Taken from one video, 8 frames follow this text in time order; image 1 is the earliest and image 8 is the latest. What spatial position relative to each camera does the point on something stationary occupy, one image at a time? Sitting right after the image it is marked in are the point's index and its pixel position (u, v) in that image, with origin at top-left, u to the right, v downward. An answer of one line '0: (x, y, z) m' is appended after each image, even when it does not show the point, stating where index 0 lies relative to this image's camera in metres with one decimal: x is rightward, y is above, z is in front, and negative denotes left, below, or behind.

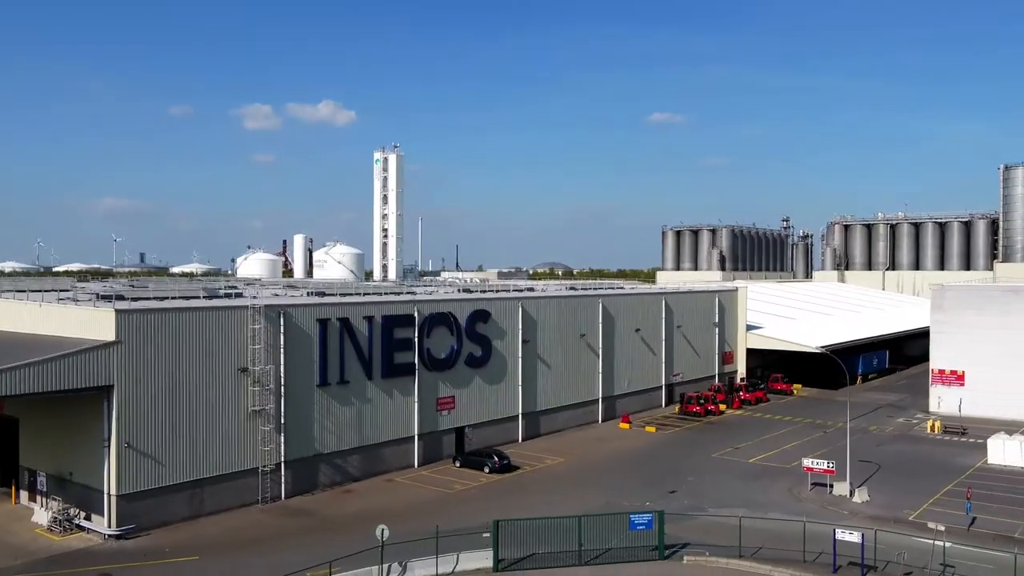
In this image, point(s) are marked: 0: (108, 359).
0: (-9.6, -1.7, +19.8) m
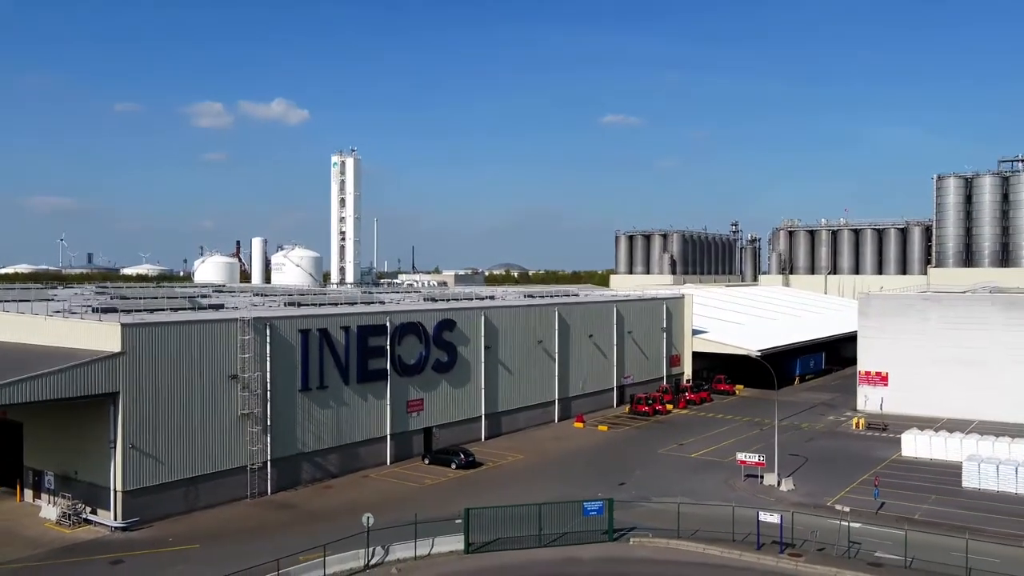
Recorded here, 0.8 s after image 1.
0: (-10.4, -2.2, +21.9) m
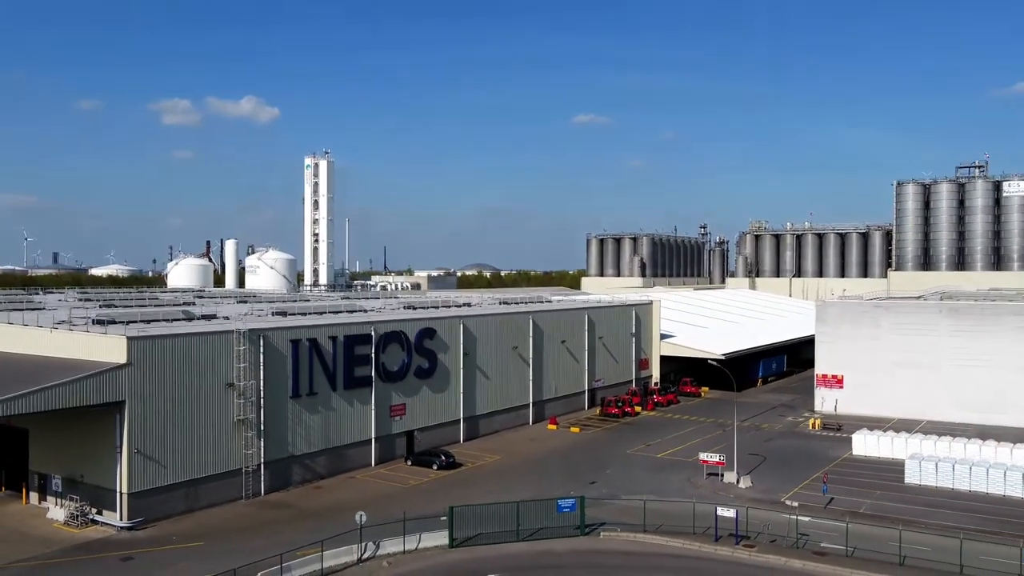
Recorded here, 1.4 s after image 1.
0: (-11.0, -2.6, +23.4) m
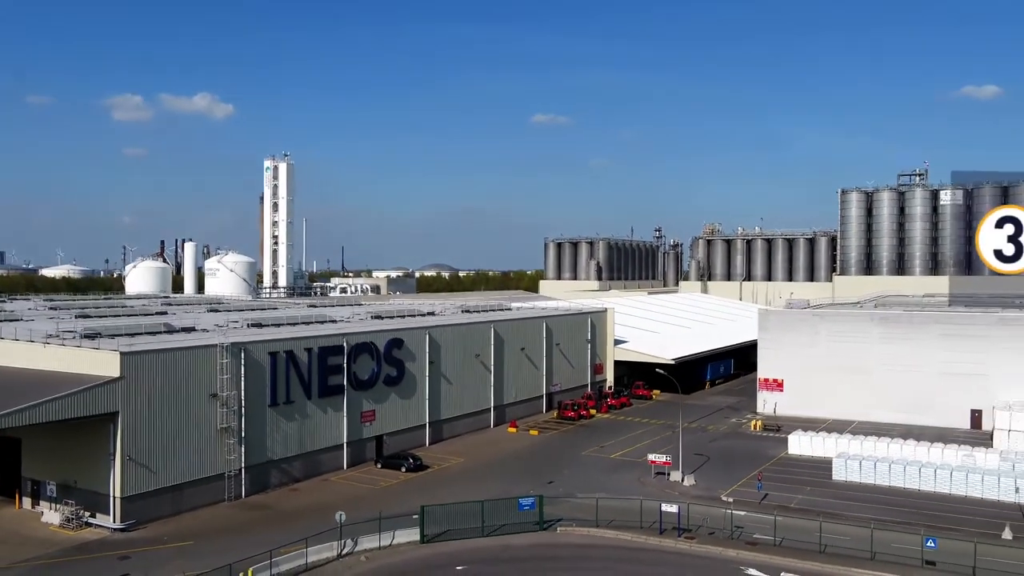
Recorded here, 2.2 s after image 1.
0: (-12.1, -3.2, +25.2) m
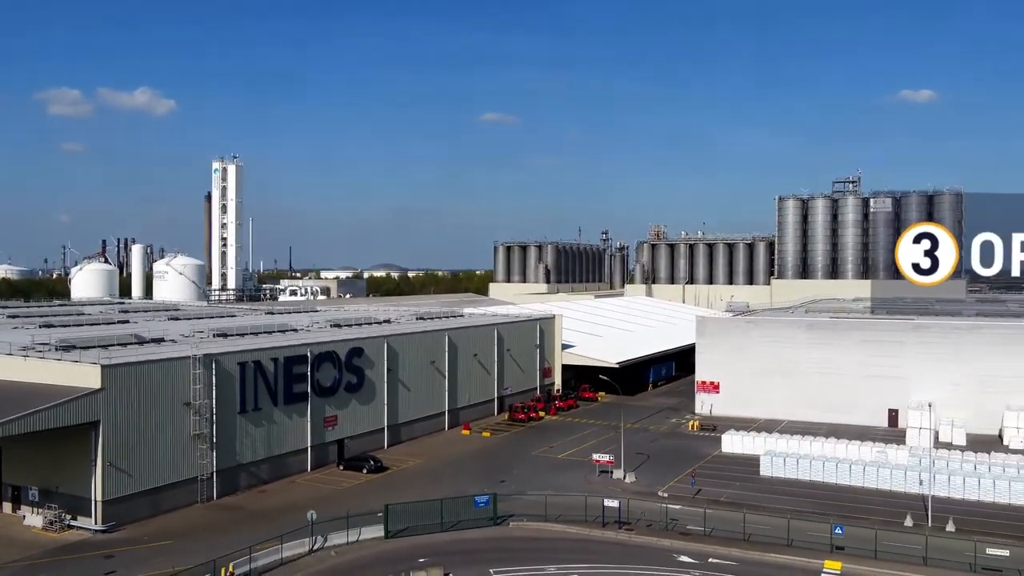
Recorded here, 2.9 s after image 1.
0: (-13.5, -3.7, +26.9) m
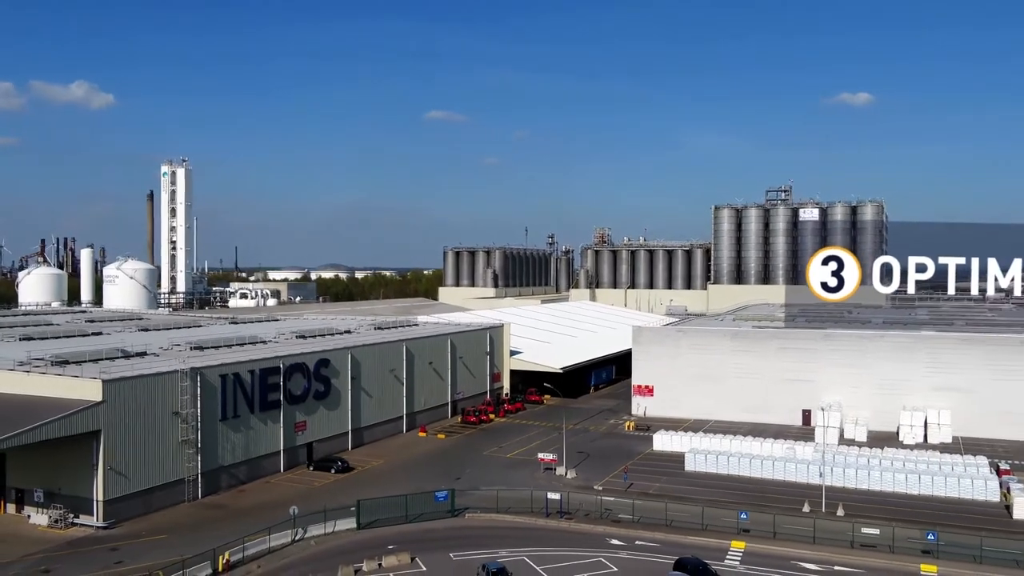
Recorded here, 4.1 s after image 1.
0: (-15.1, -4.6, +30.3) m
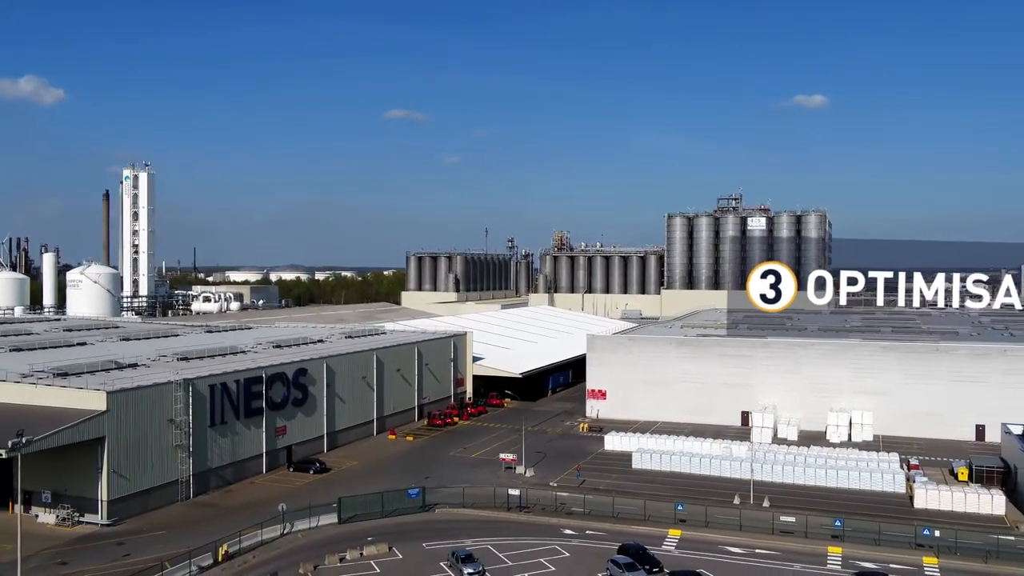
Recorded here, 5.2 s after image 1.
0: (-16.5, -5.4, +33.5) m
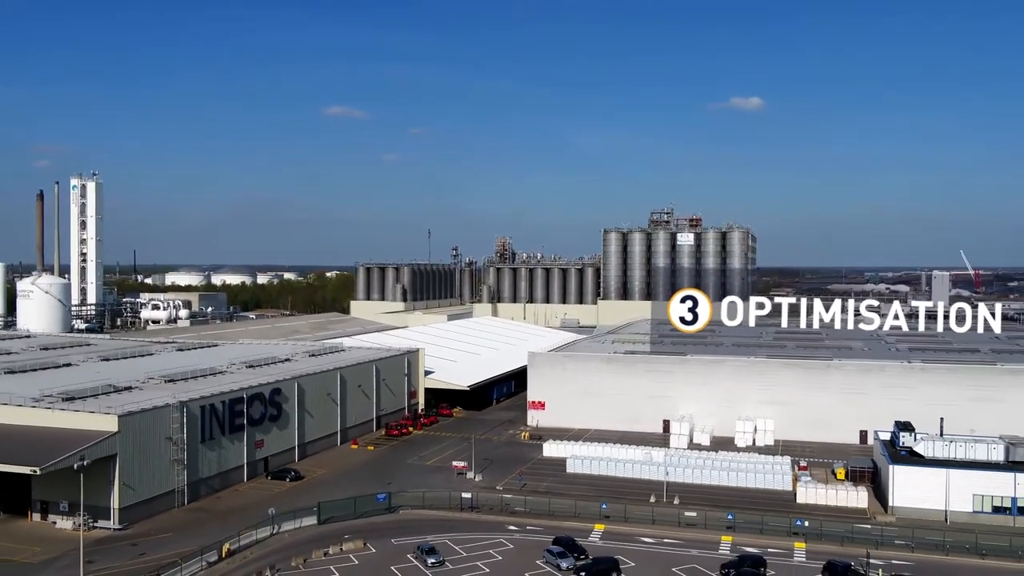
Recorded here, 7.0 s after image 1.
0: (-18.7, -7.2, +39.2) m
